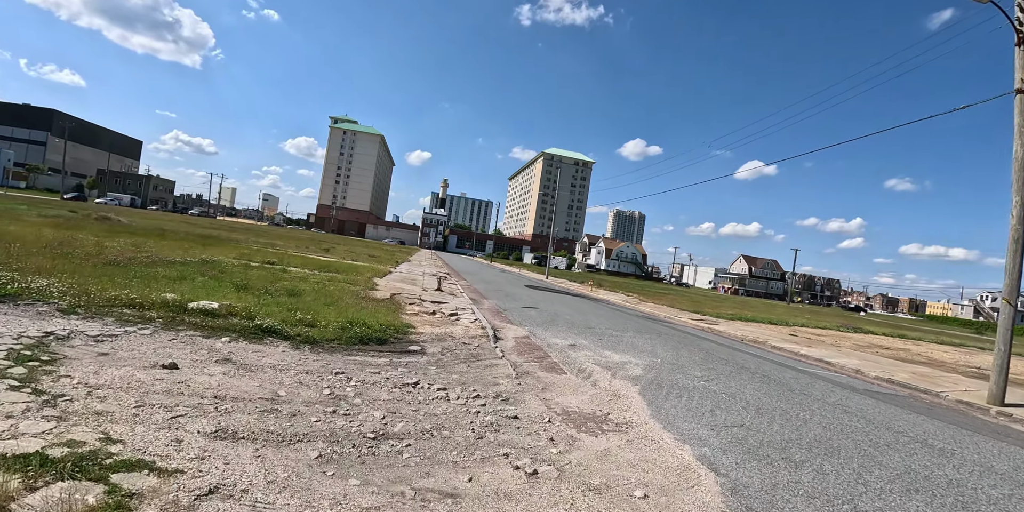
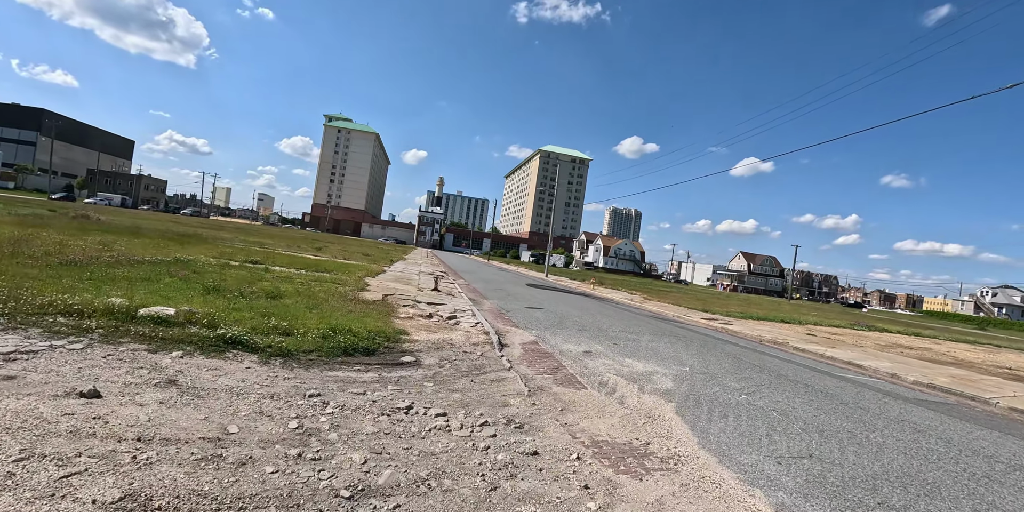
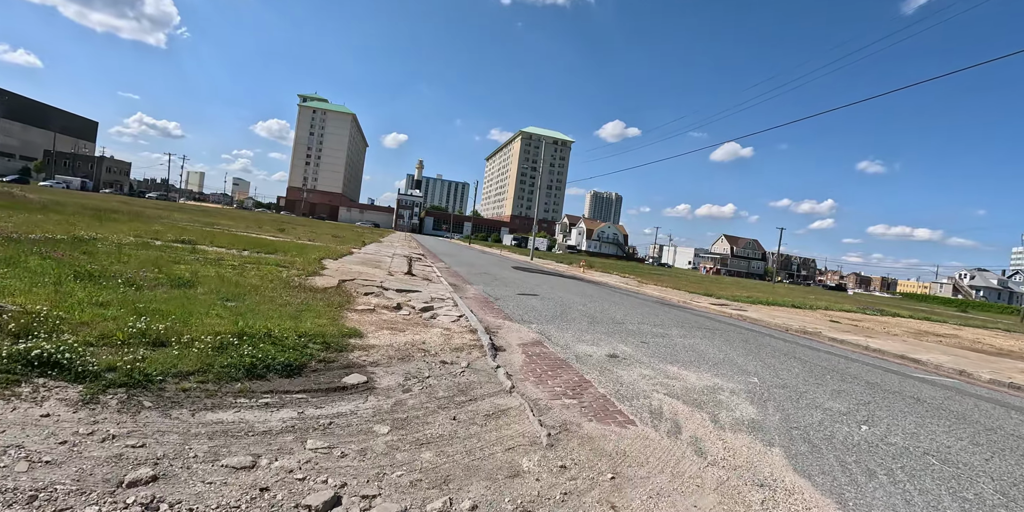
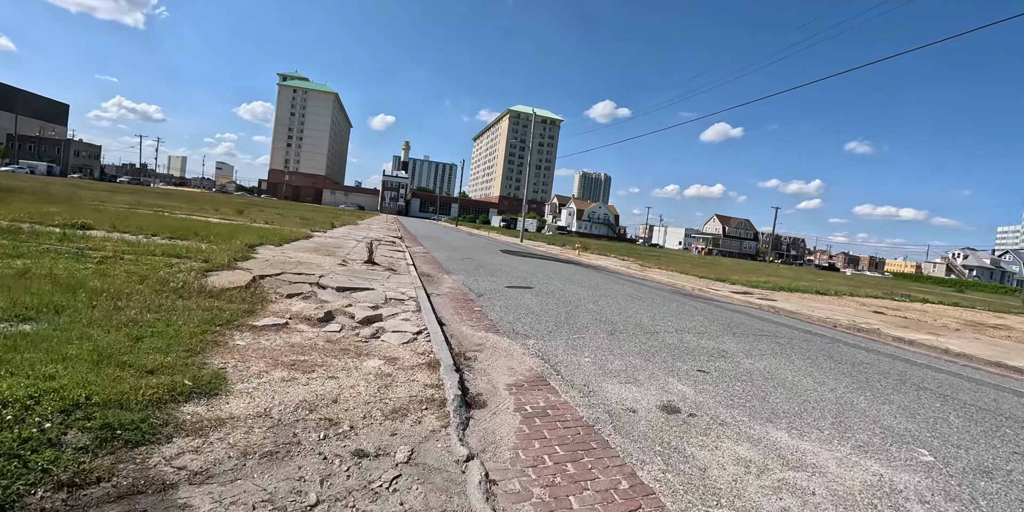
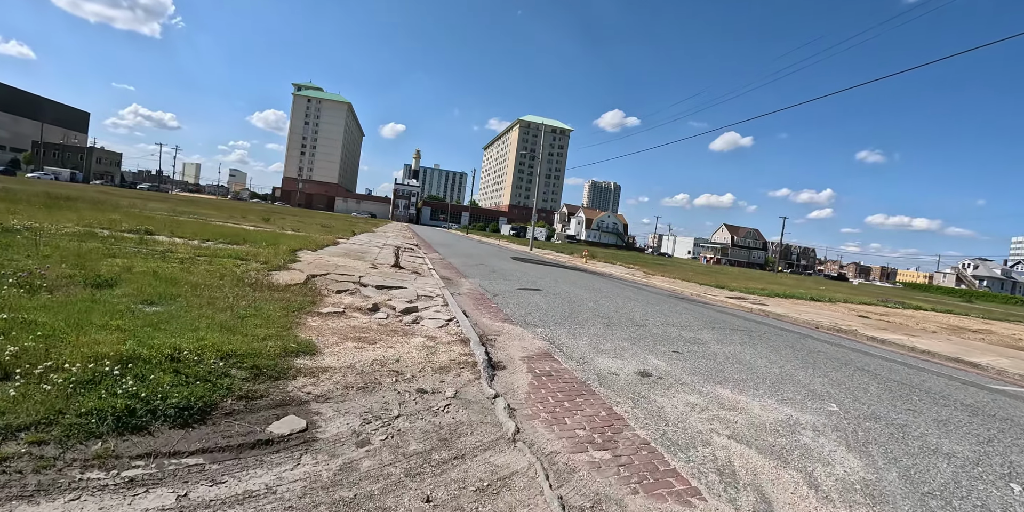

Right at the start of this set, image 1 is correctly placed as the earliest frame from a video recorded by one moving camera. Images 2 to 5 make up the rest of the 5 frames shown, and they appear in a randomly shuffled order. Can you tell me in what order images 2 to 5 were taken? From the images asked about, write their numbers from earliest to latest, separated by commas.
2, 3, 5, 4
